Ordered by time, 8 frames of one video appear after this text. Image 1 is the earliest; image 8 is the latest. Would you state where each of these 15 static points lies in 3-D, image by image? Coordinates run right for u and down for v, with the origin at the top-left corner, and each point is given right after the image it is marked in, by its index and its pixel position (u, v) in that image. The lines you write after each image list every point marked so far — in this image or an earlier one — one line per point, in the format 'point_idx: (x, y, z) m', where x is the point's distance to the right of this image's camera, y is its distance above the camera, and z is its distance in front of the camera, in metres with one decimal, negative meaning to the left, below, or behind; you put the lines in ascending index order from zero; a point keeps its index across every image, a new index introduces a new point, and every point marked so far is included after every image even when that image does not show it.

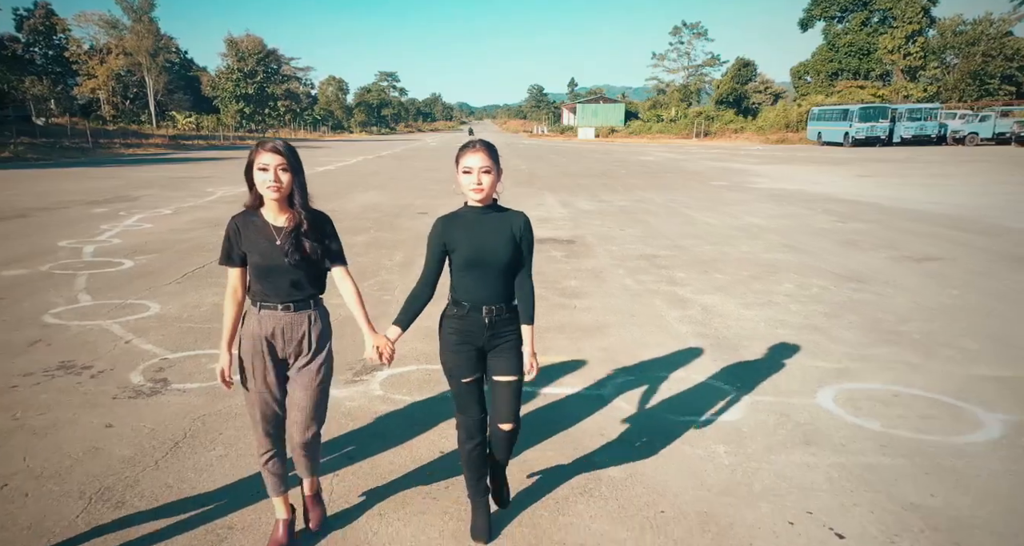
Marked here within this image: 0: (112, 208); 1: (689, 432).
0: (-8.2, +1.3, +12.2) m
1: (+1.1, -0.9, +3.6) m
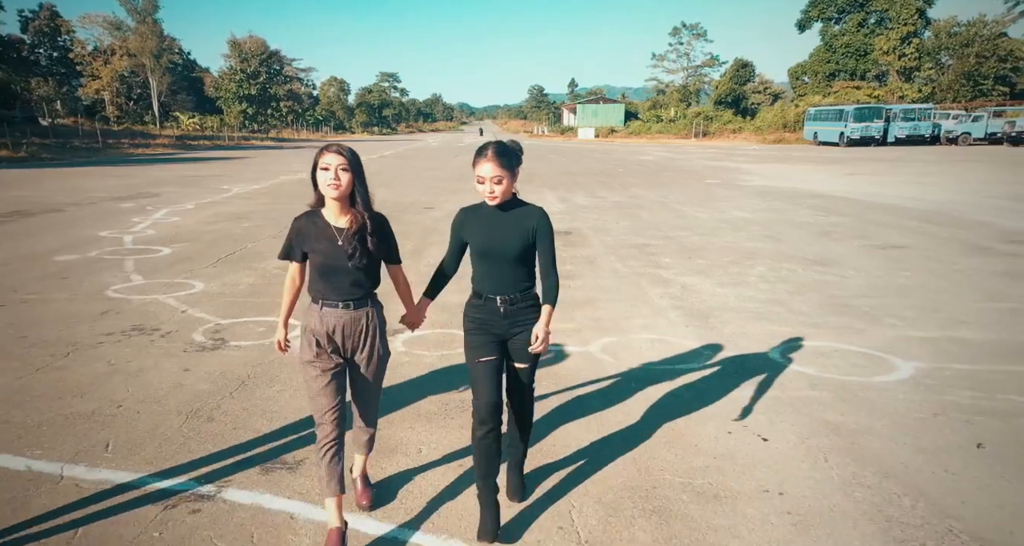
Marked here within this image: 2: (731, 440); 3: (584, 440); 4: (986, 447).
0: (-8.2, +1.5, +13.0) m
1: (+1.1, -0.7, +4.4) m
2: (+1.3, -0.9, +3.5) m
3: (+0.5, -0.9, +3.5) m
4: (+2.7, -1.0, +3.3) m
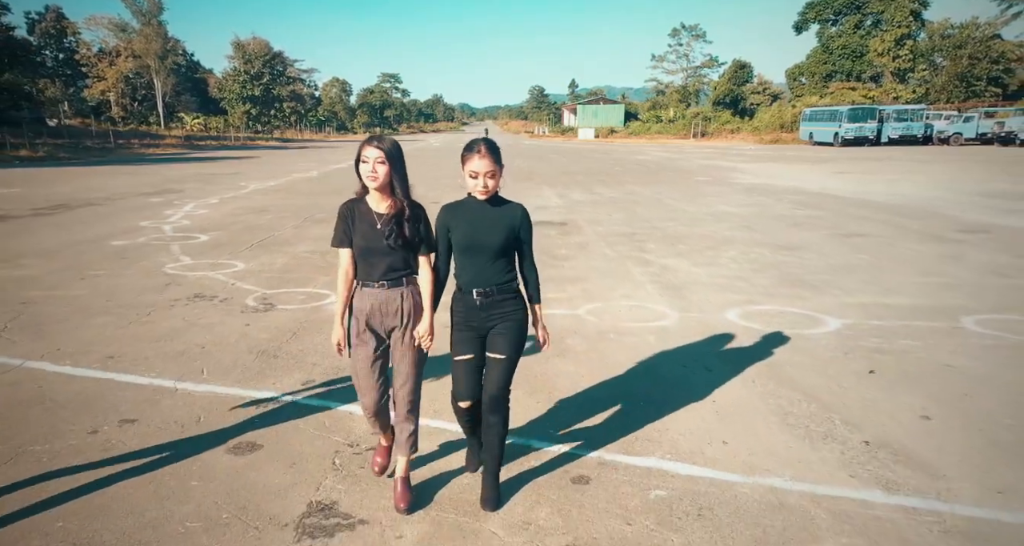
0: (-8.2, +1.8, +14.0) m
1: (+1.1, -0.5, +5.4) m
2: (+1.4, -0.7, +4.5) m
3: (+0.5, -0.7, +4.5) m
4: (+2.7, -0.7, +4.3) m
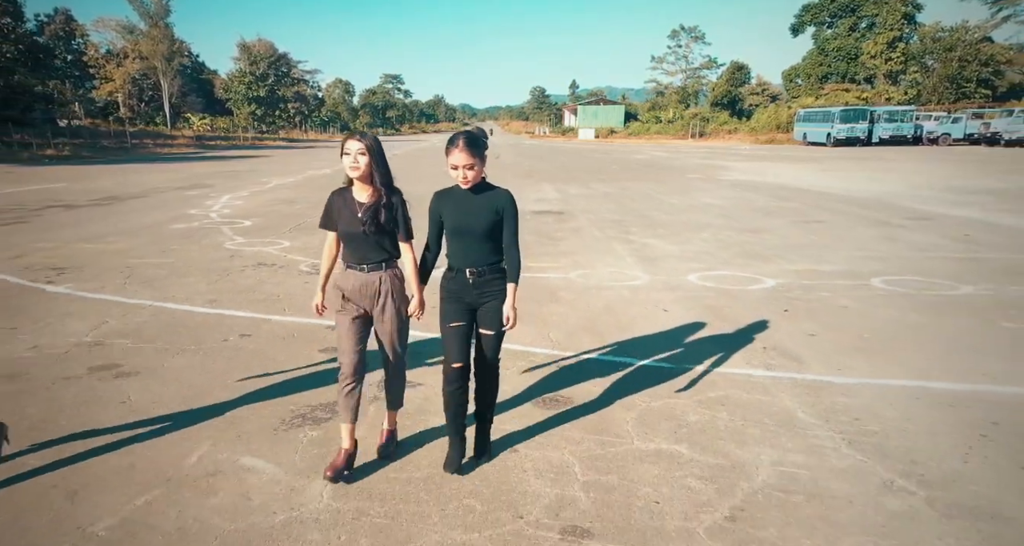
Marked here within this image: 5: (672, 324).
0: (-8.2, +2.1, +15.5) m
1: (+1.2, -0.1, +6.9) m
2: (+1.4, -0.3, +6.0) m
3: (+0.5, -0.3, +6.0) m
4: (+2.7, -0.4, +5.8) m
5: (+1.5, -0.5, +5.4) m
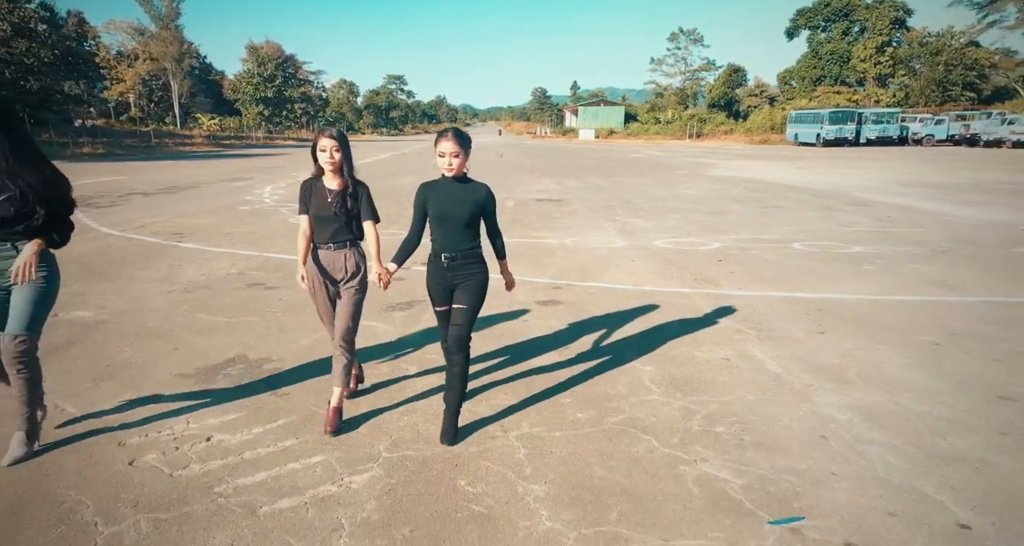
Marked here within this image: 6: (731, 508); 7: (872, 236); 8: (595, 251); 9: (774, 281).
0: (-8.0, +2.7, +17.7) m
1: (+1.3, +0.4, +9.0) m
2: (+1.5, +0.2, +8.2) m
3: (+0.6, +0.2, +8.1) m
4: (+2.8, +0.2, +8.0) m
5: (+1.6, +0.1, +7.6) m
6: (+1.0, -1.0, +2.6) m
7: (+5.8, +0.6, +9.5) m
8: (+1.2, +0.3, +8.6) m
9: (+3.0, -0.1, +6.8) m
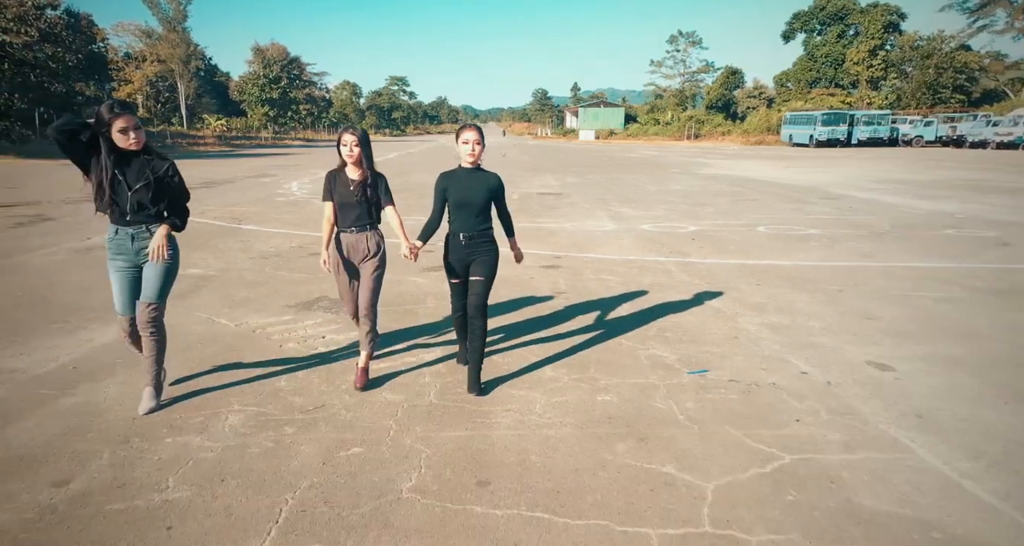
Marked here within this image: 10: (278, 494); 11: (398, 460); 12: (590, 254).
0: (-7.9, +3.1, +19.3) m
1: (+1.4, +0.8, +10.6) m
2: (+1.6, +0.5, +9.7) m
3: (+0.7, +0.6, +9.7) m
4: (+3.0, +0.5, +9.5) m
5: (+1.7, +0.4, +9.2) m
6: (+1.1, -0.7, +4.1) m
7: (+6.0, +1.0, +11.1) m
8: (+1.4, +0.7, +10.2) m
9: (+3.1, +0.3, +8.3) m
10: (-1.0, -1.0, +2.6) m
11: (-0.6, -0.9, +2.9) m
12: (+1.2, +0.3, +8.6) m
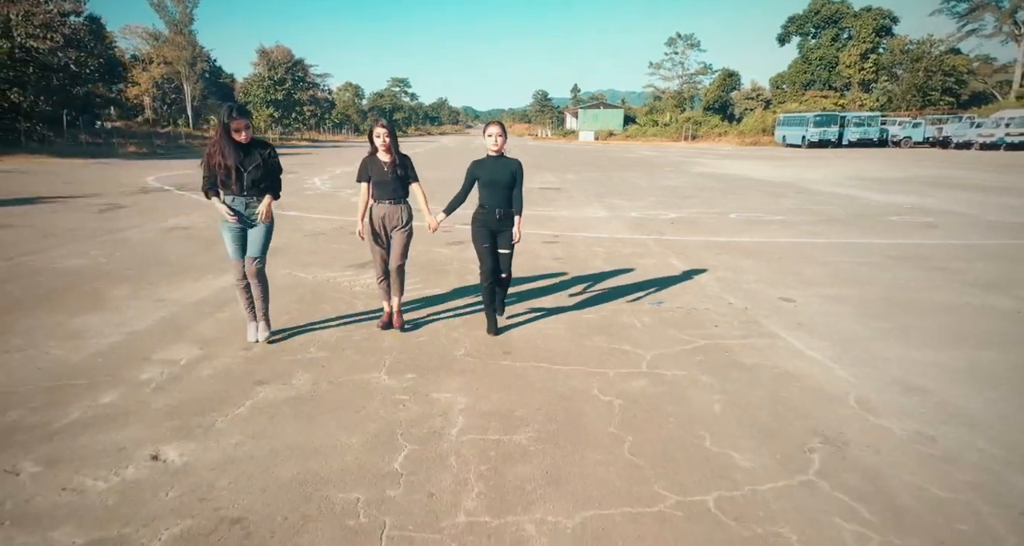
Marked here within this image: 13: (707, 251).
0: (-7.8, +3.4, +20.9) m
1: (+1.5, +1.1, +12.2) m
2: (+1.7, +0.9, +11.3) m
3: (+0.8, +0.9, +11.3) m
4: (+3.1, +0.9, +11.1) m
5: (+1.8, +0.8, +10.8) m
6: (+1.2, -0.3, +5.7) m
7: (+6.1, +1.3, +12.7) m
8: (+1.5, +1.0, +11.8) m
9: (+3.2, +0.6, +9.9) m
10: (-0.9, -0.6, +4.1) m
11: (-0.5, -0.5, +4.4) m
12: (+1.3, +0.6, +10.2) m
13: (+2.8, +0.3, +8.4) m
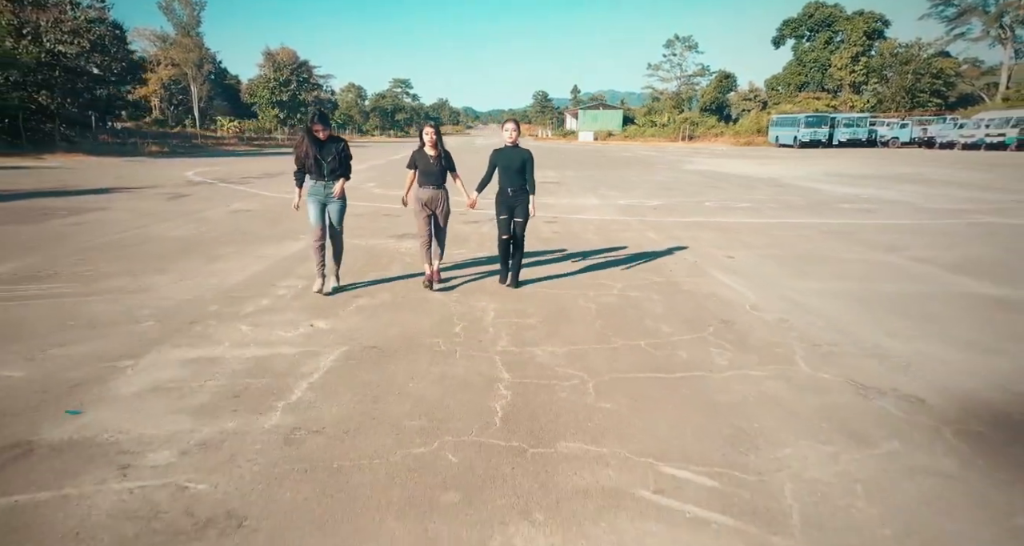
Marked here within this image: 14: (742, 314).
0: (-7.6, +3.8, +22.7) m
1: (+1.6, +1.6, +14.0) m
2: (+1.9, +1.4, +13.1) m
3: (+1.0, +1.4, +13.1) m
4: (+3.2, +1.3, +12.9) m
5: (+1.9, +1.2, +12.6) m
6: (+1.3, +0.2, +7.5) m
7: (+6.2, +1.8, +14.5) m
8: (+1.6, +1.5, +13.6) m
9: (+3.4, +1.1, +11.7) m
10: (-0.8, -0.1, +6.0) m
11: (-0.3, -0.1, +6.3) m
12: (+1.4, +1.1, +12.0) m
13: (+2.9, +0.7, +10.2) m
14: (+1.9, -0.3, +5.0) m
